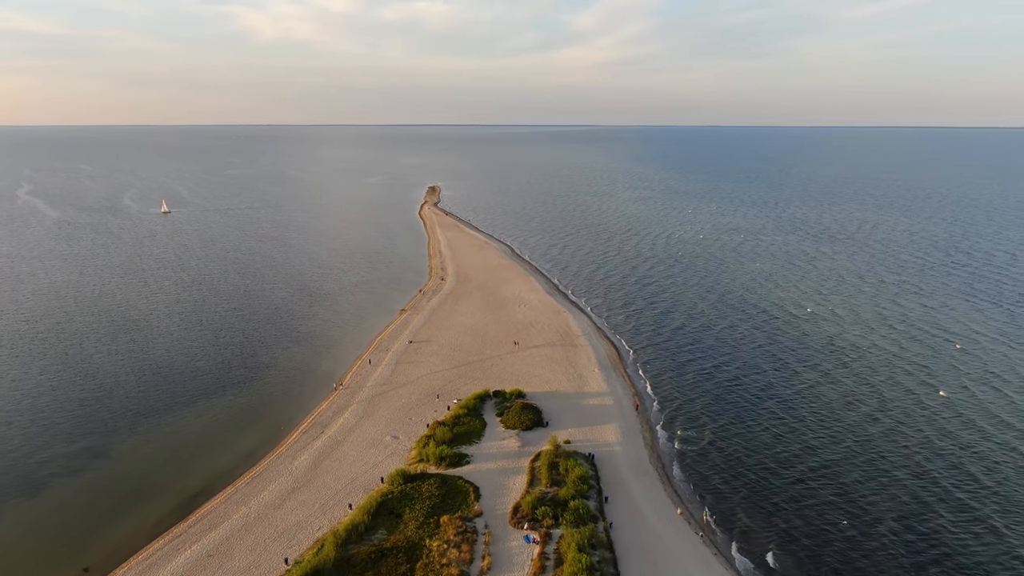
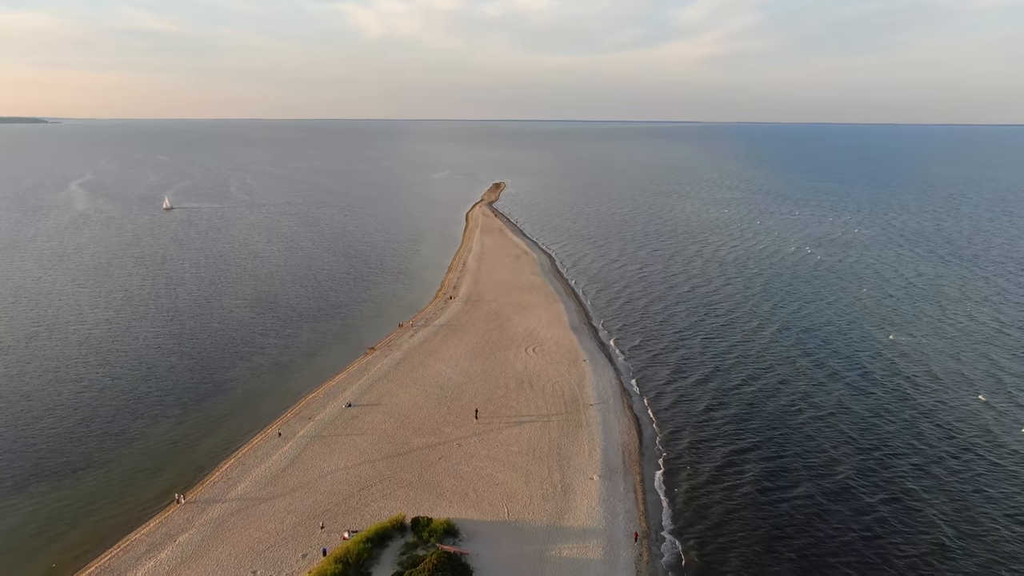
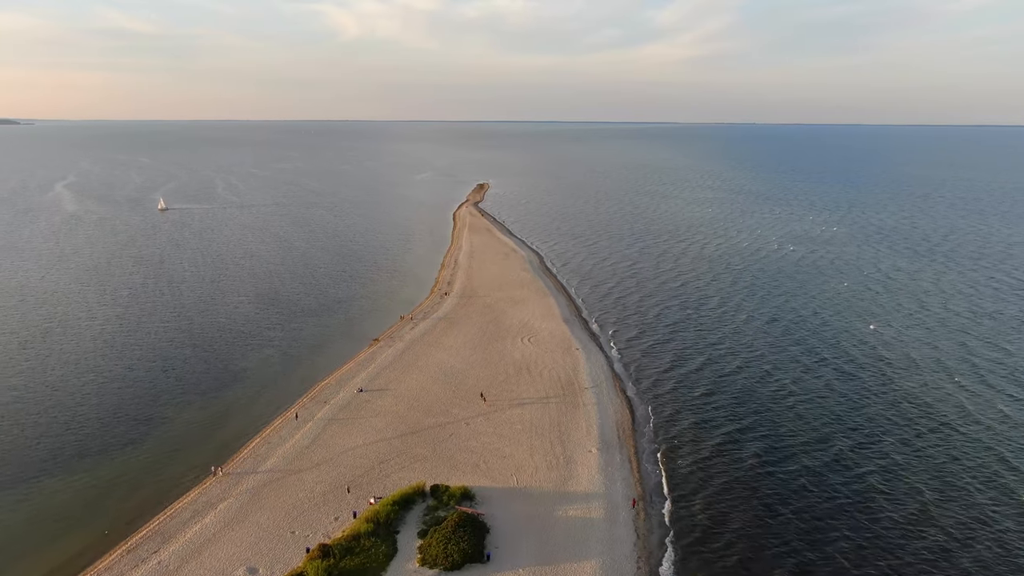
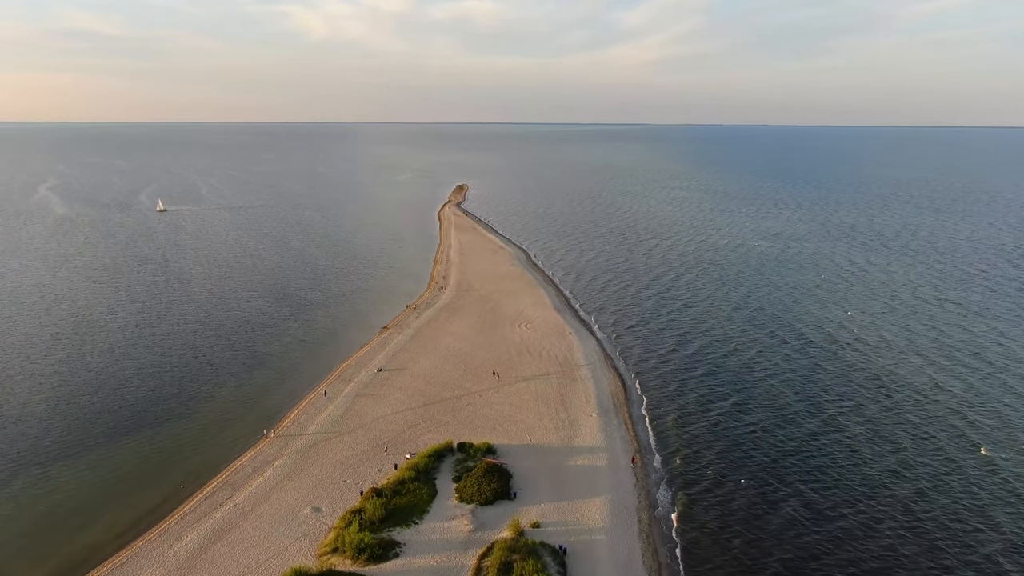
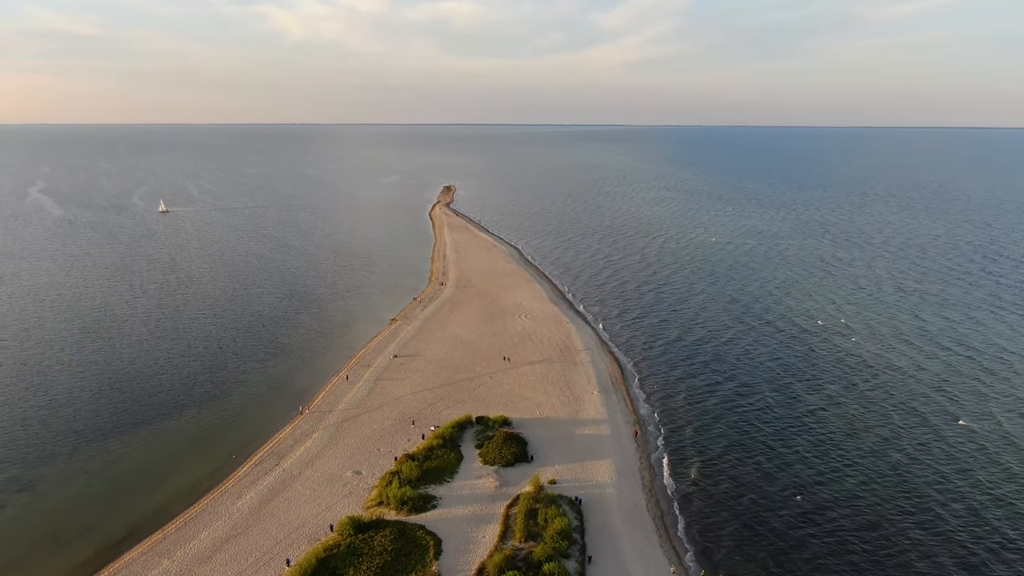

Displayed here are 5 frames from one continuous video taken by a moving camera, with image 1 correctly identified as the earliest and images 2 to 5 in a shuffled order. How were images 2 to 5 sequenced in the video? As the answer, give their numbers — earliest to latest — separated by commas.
5, 4, 3, 2
